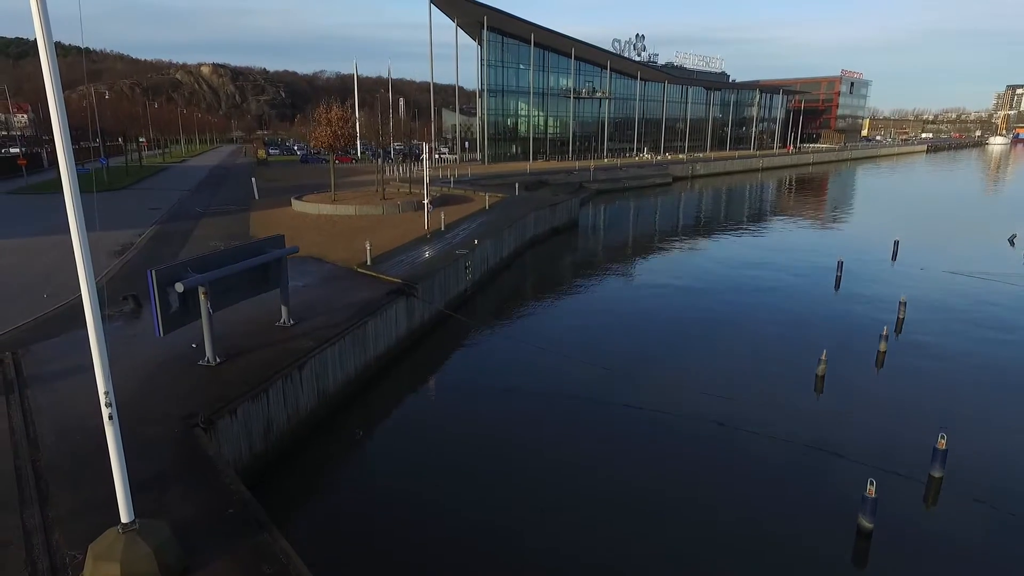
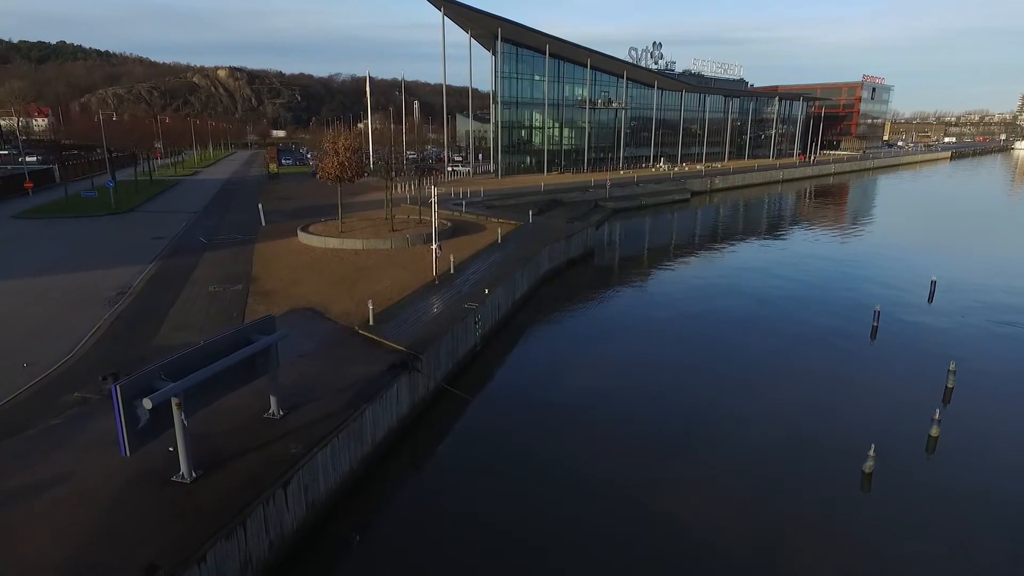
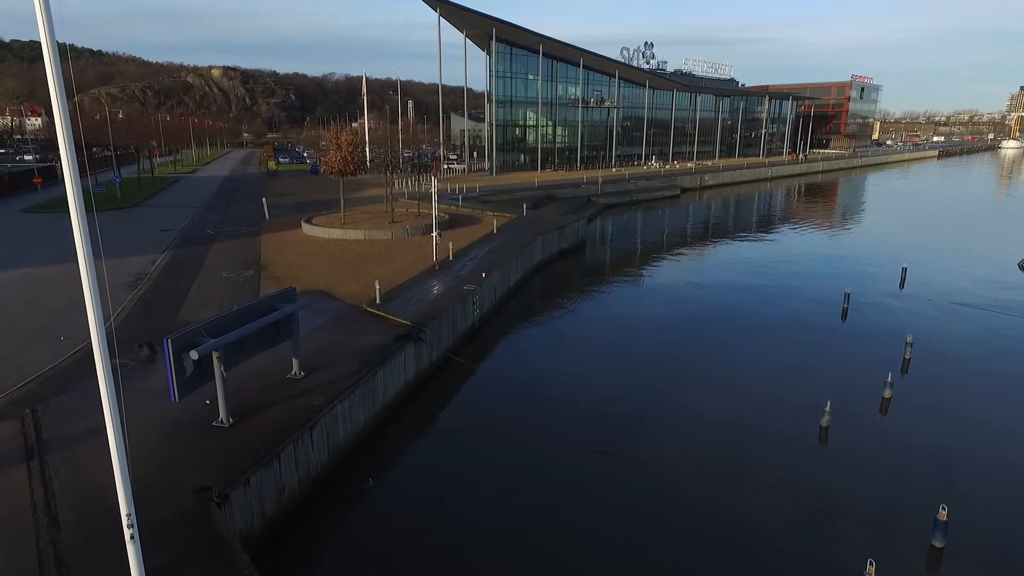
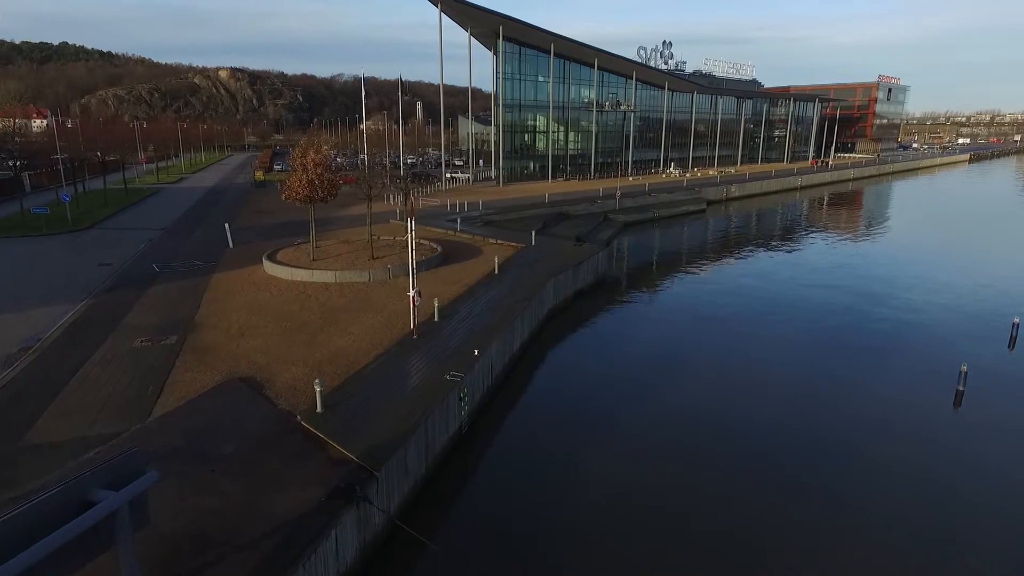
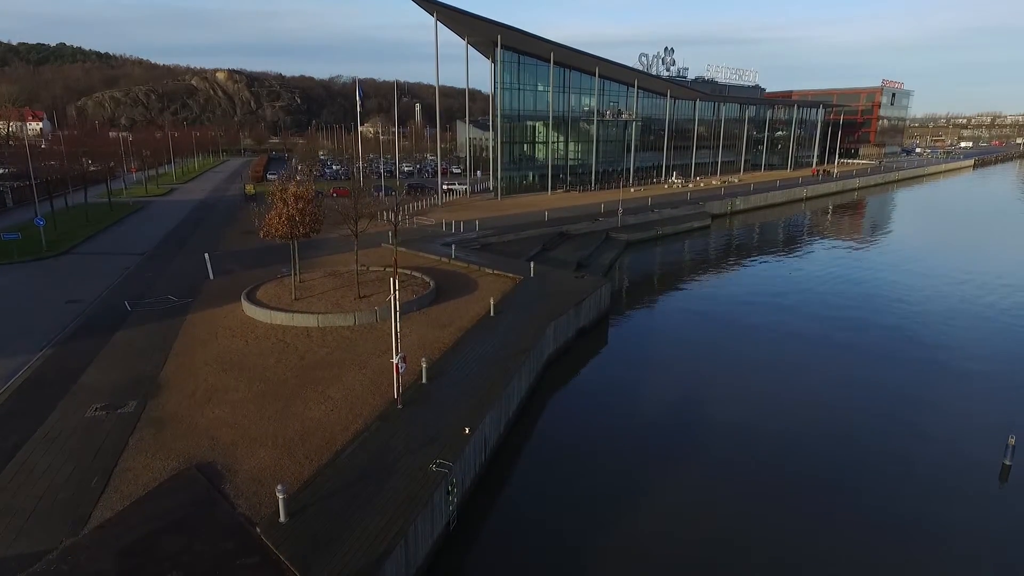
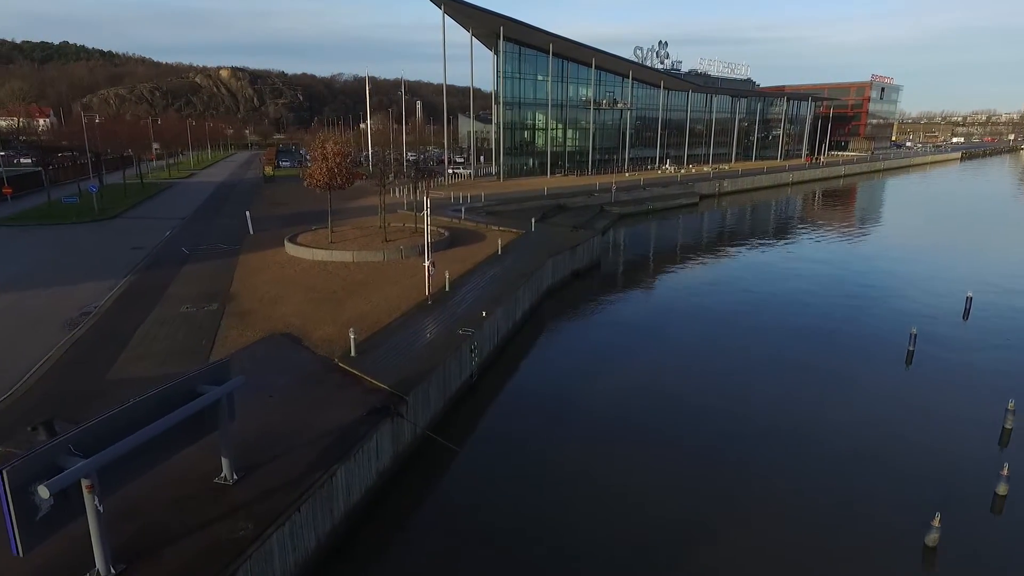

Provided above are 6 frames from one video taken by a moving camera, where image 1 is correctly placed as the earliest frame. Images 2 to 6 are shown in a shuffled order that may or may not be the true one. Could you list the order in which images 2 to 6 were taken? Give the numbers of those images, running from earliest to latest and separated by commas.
3, 2, 6, 4, 5
